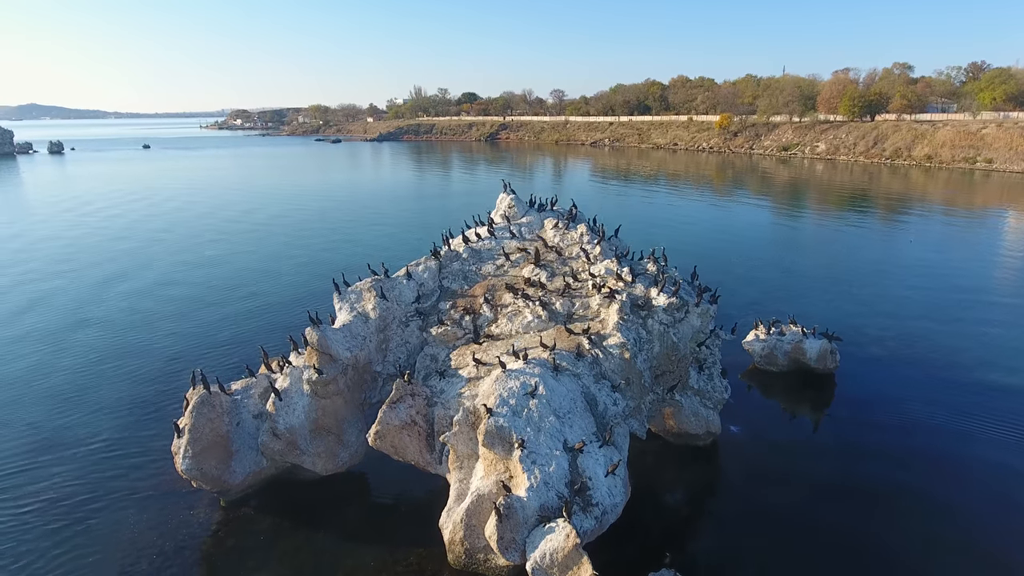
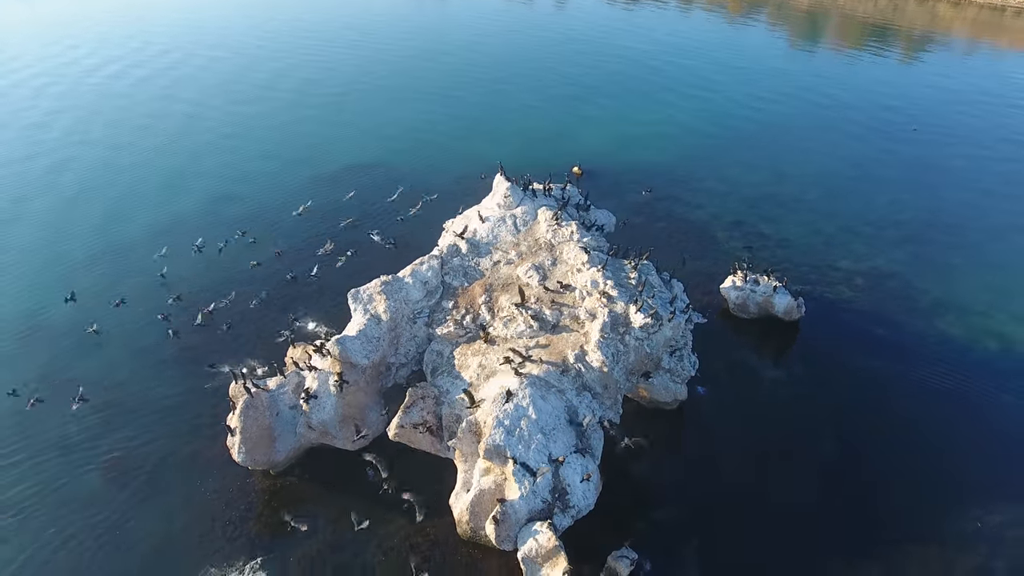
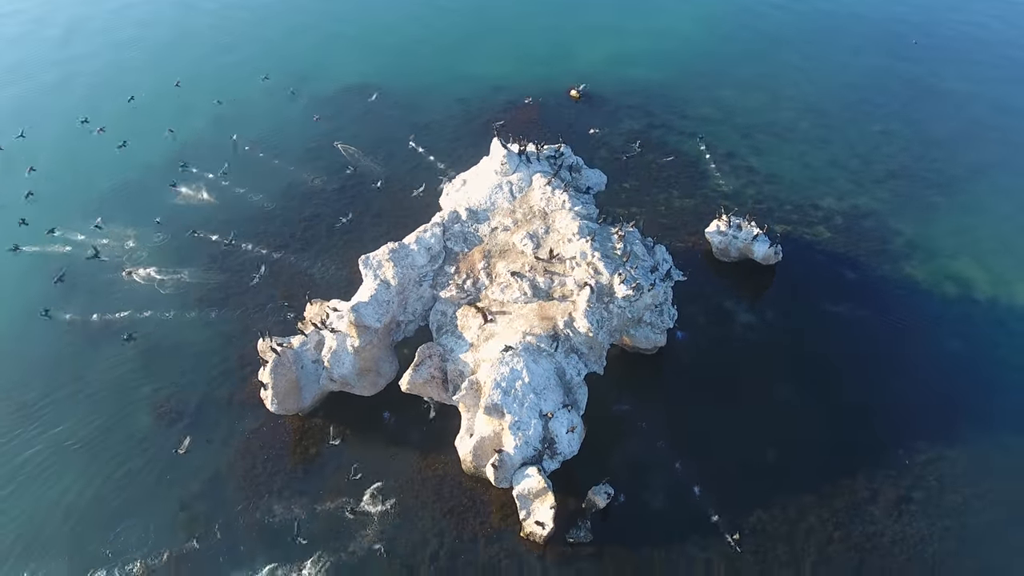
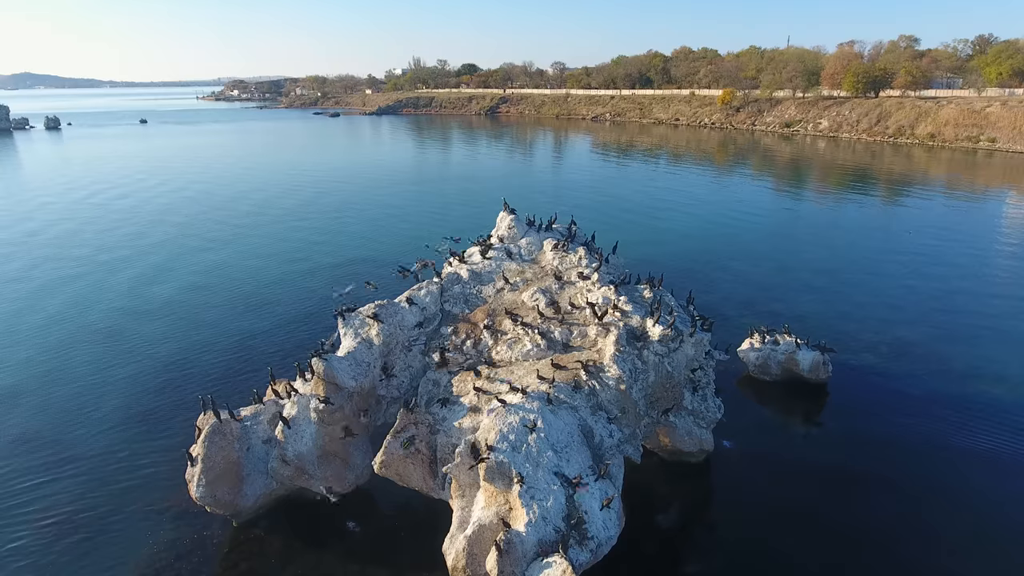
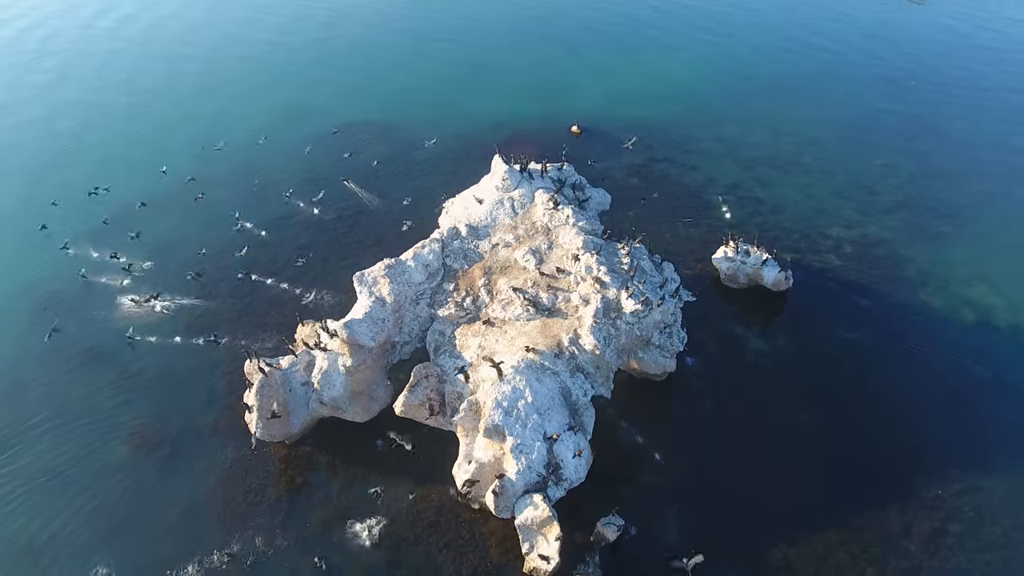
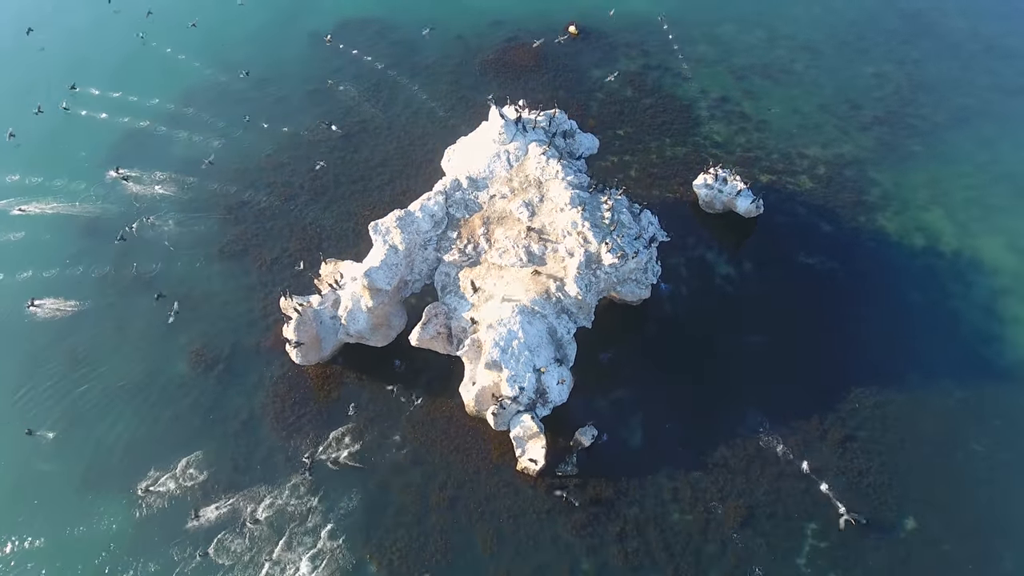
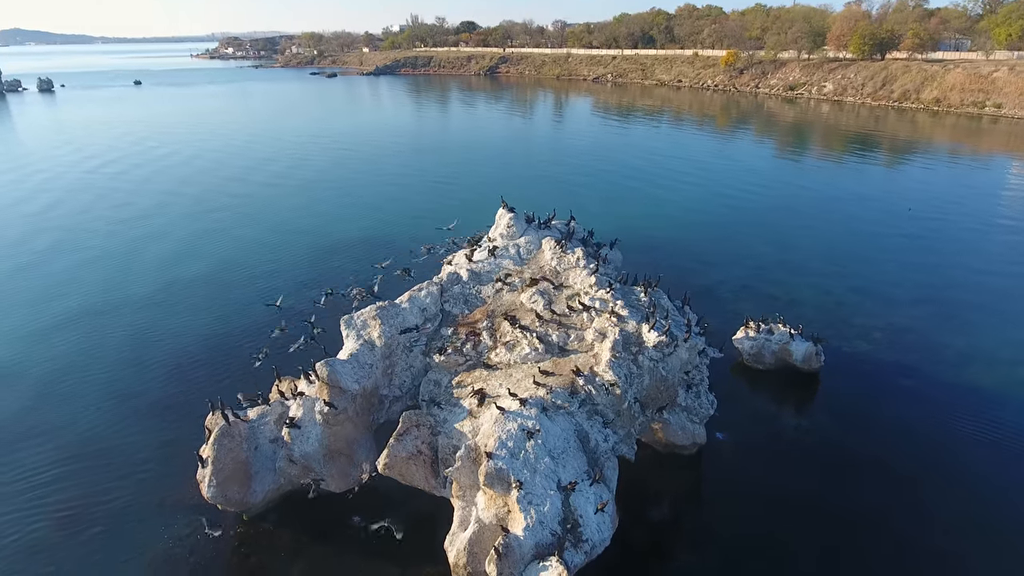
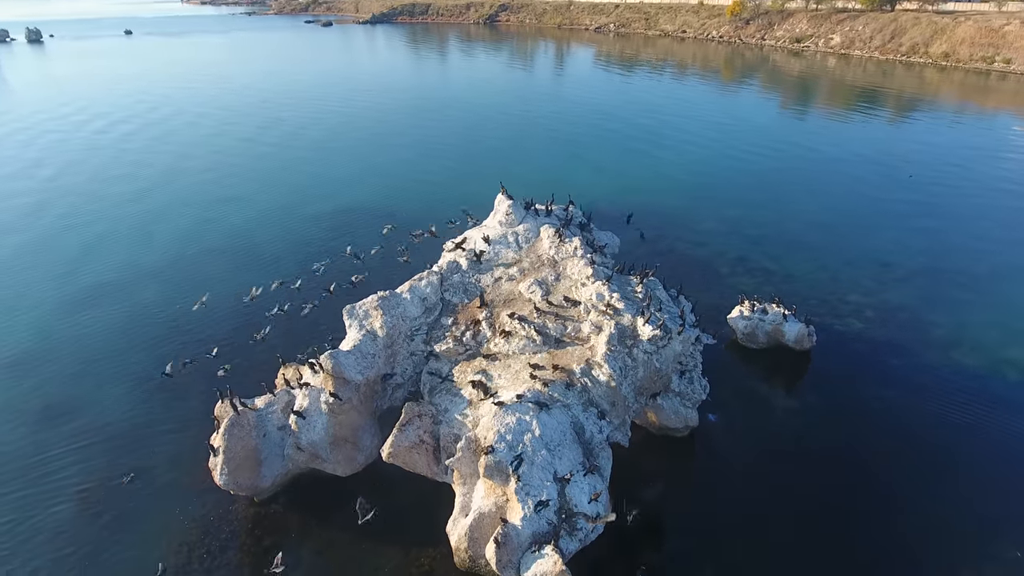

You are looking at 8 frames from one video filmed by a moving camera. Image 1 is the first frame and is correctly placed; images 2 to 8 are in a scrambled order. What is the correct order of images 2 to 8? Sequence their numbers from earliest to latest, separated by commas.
4, 7, 8, 2, 5, 3, 6
